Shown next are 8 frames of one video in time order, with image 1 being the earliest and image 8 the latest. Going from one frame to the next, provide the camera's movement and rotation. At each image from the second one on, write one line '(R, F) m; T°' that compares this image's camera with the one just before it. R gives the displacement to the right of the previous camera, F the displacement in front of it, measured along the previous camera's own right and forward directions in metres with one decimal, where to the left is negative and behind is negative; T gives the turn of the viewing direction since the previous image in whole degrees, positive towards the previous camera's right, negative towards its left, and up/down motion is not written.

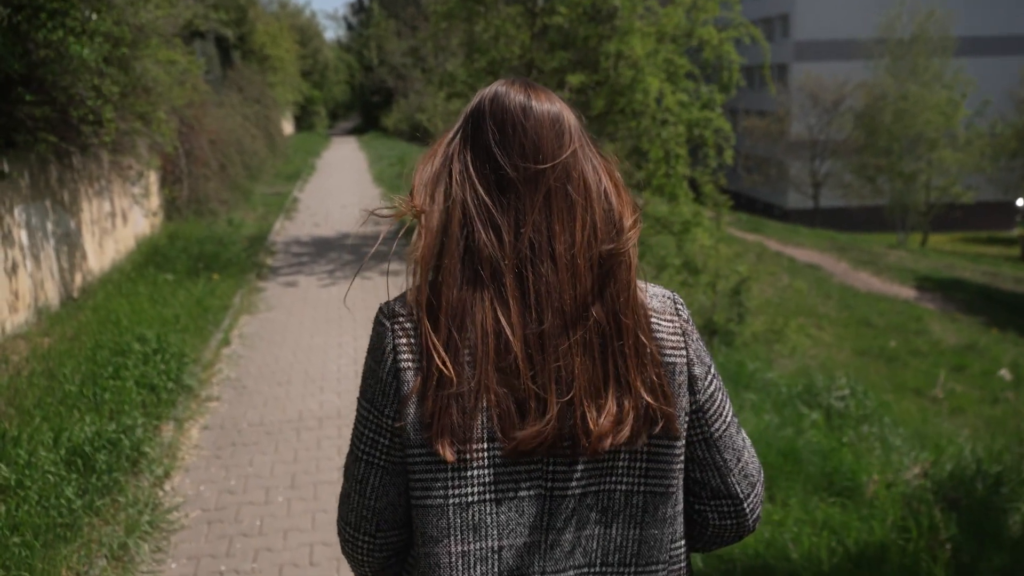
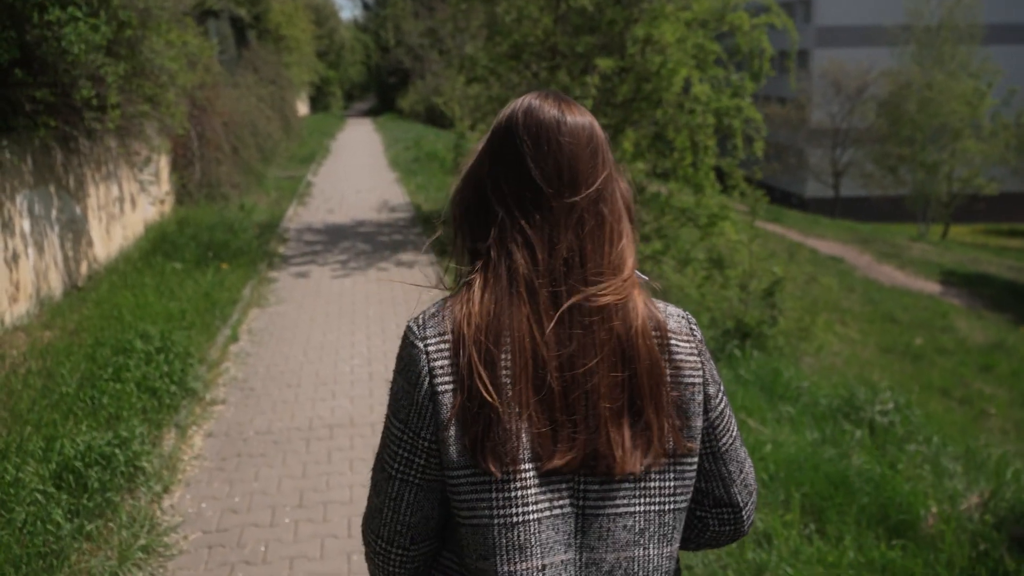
(-0.1, +0.4) m; -1°
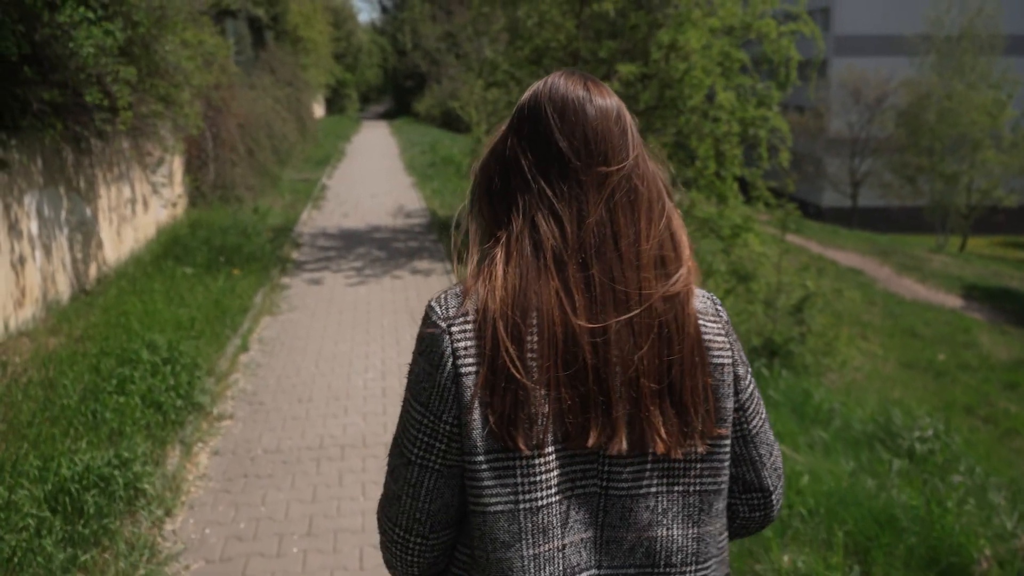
(-0.1, +0.3) m; -1°
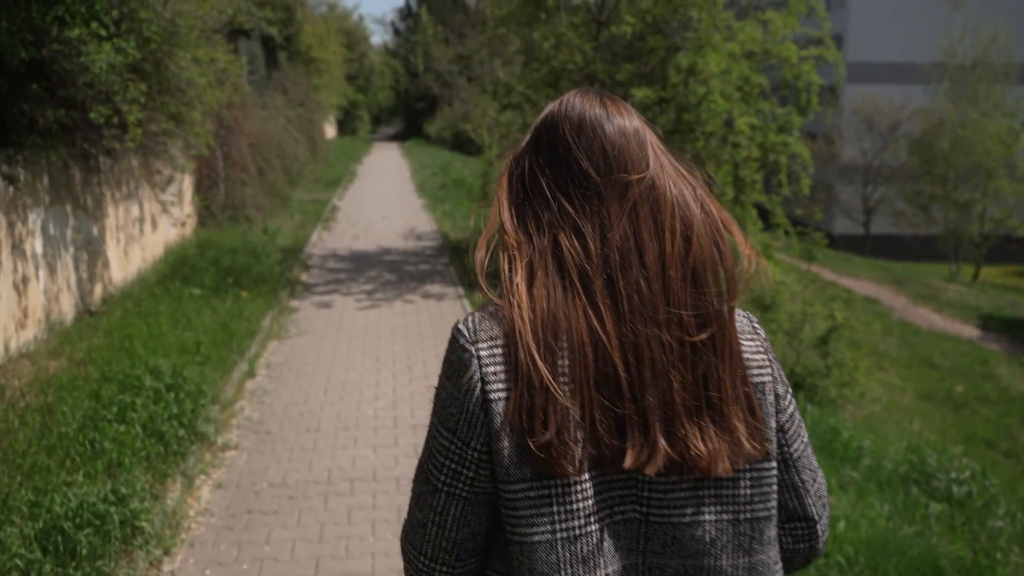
(-0.1, +0.2) m; 0°
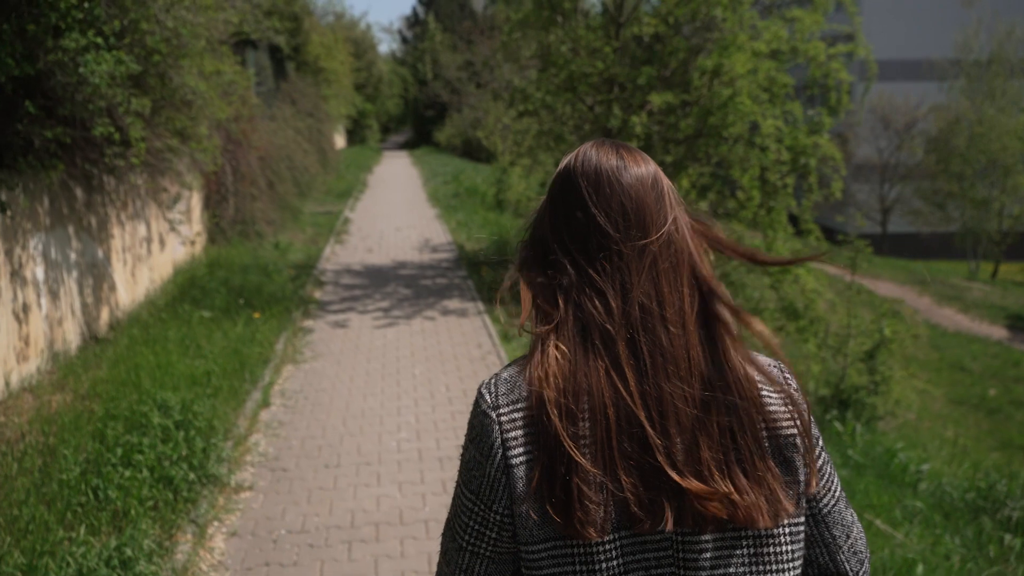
(-0.1, +0.4) m; -1°
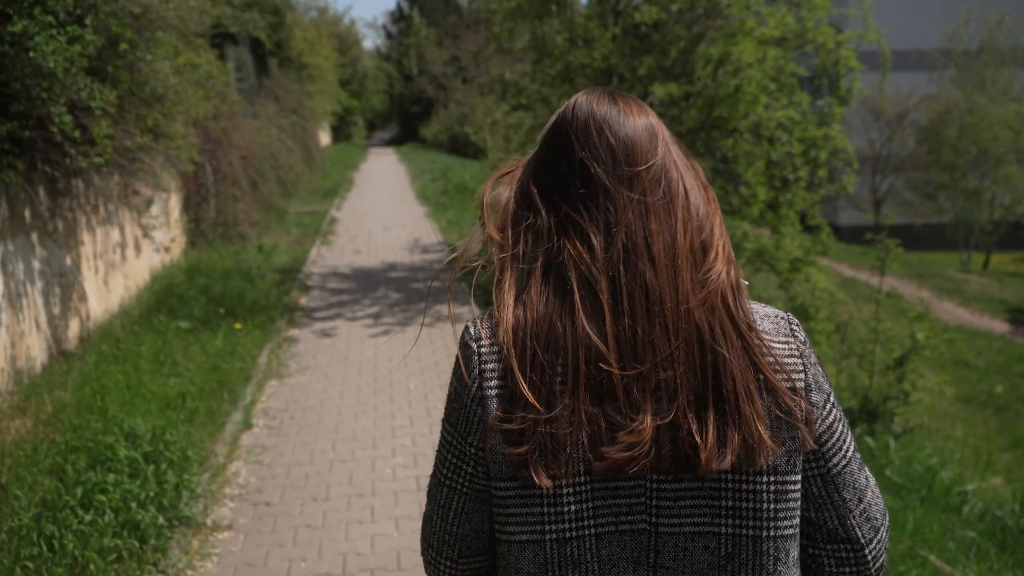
(-0.1, +0.5) m; +1°
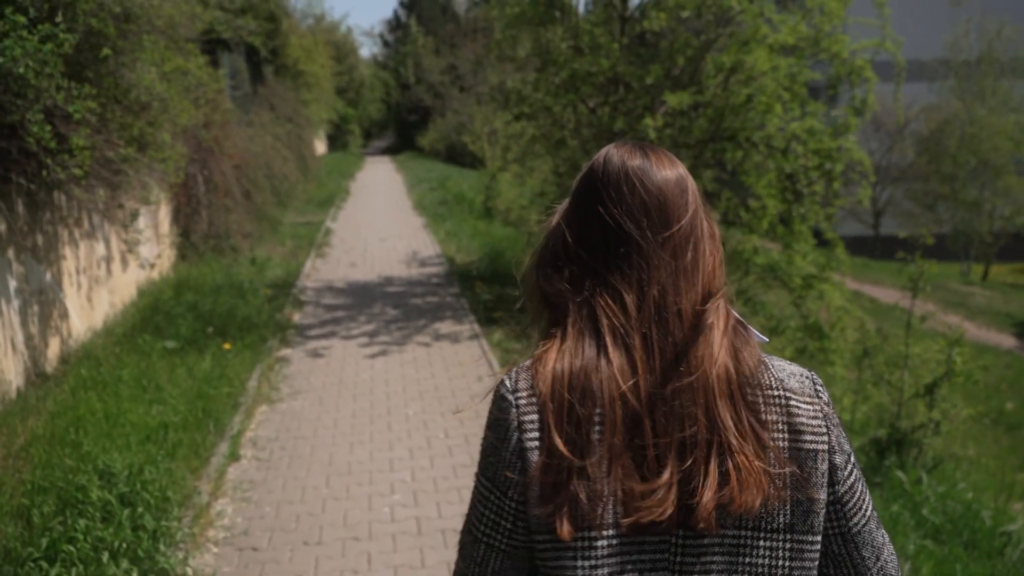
(-0.1, +0.4) m; 0°
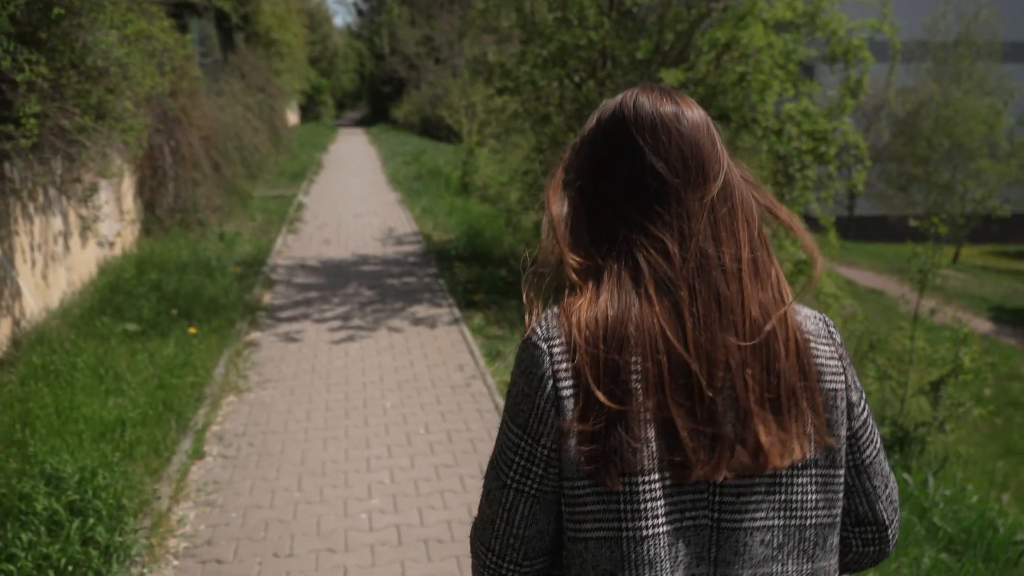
(-0.1, +0.4) m; +2°
